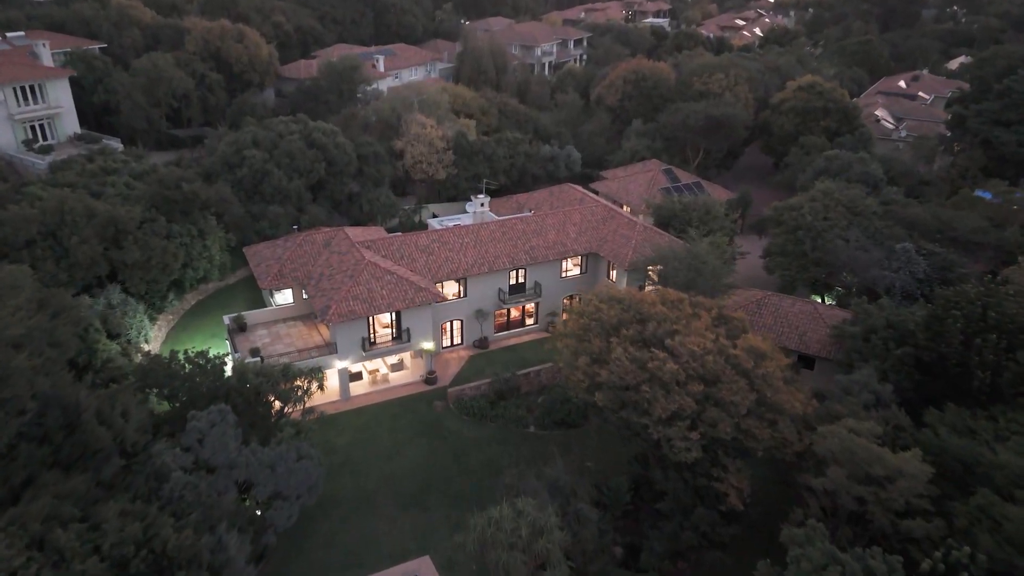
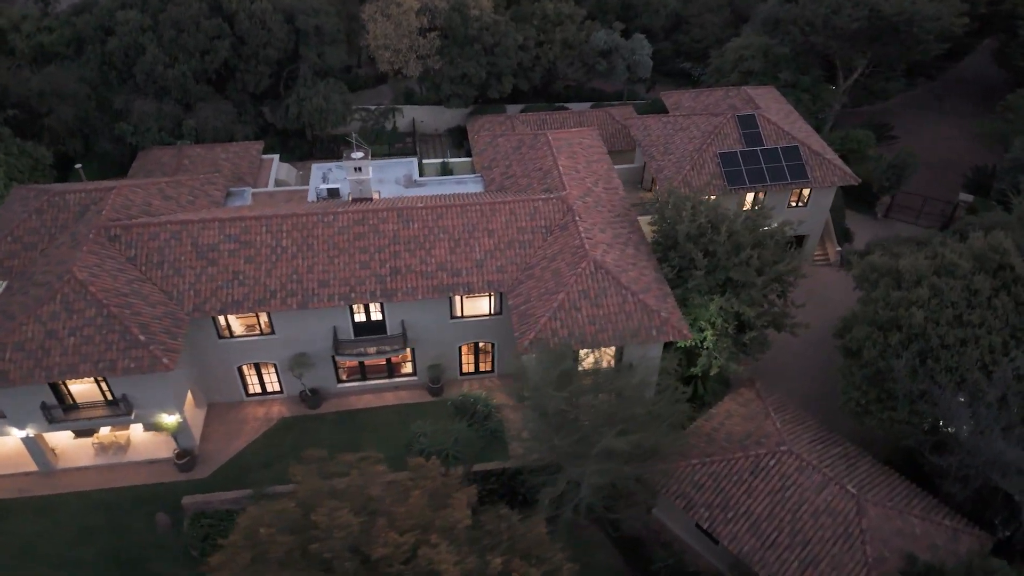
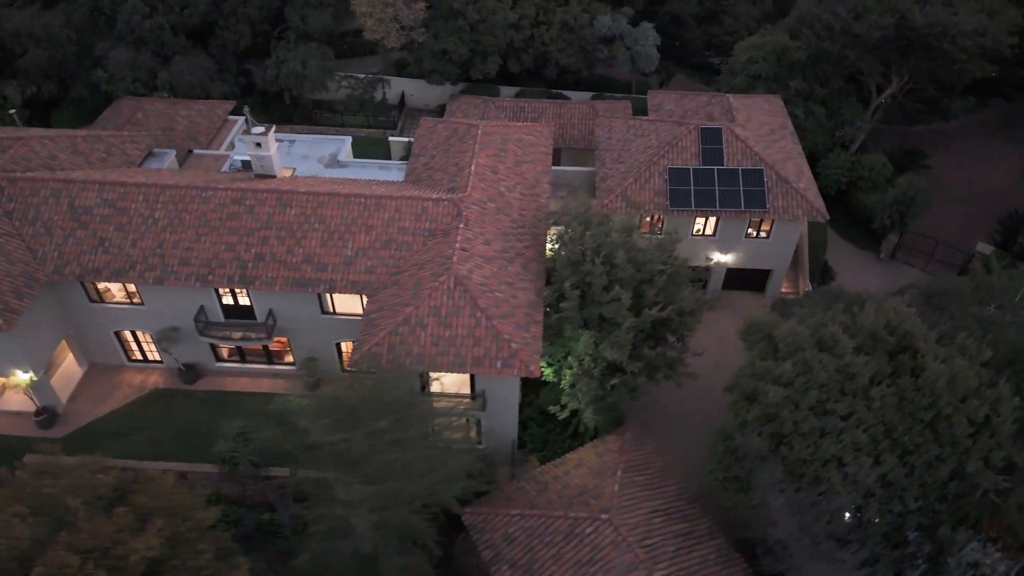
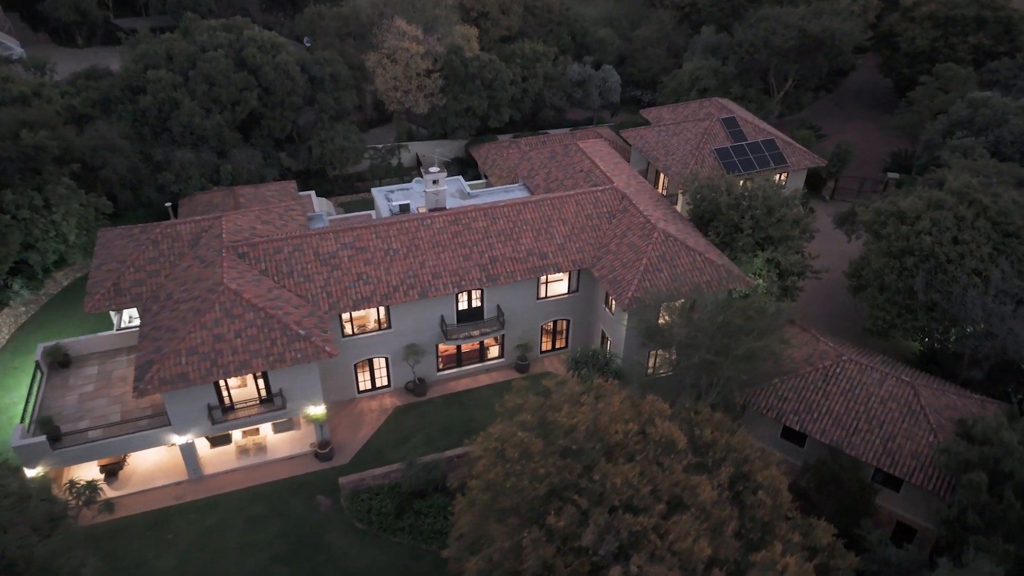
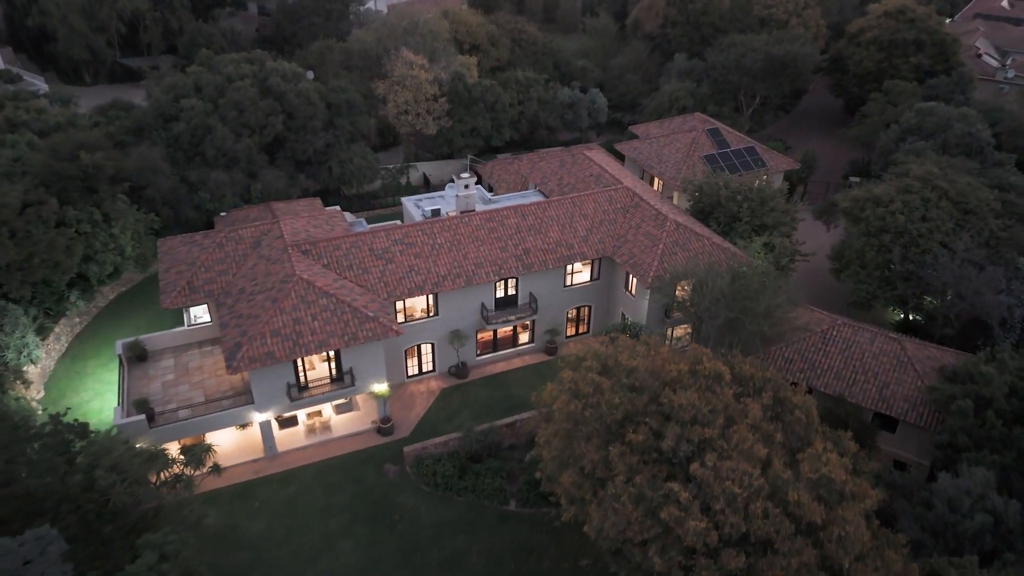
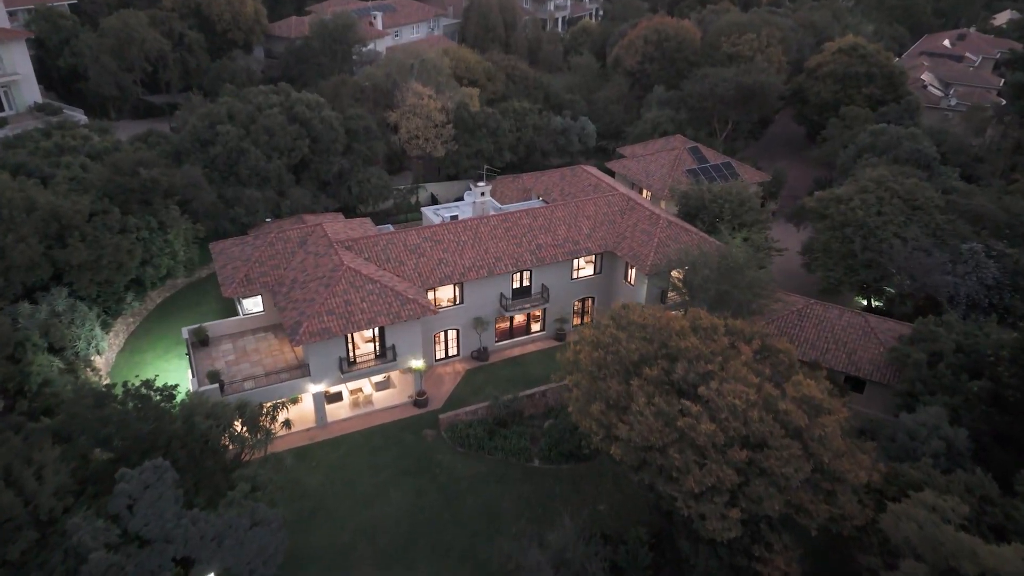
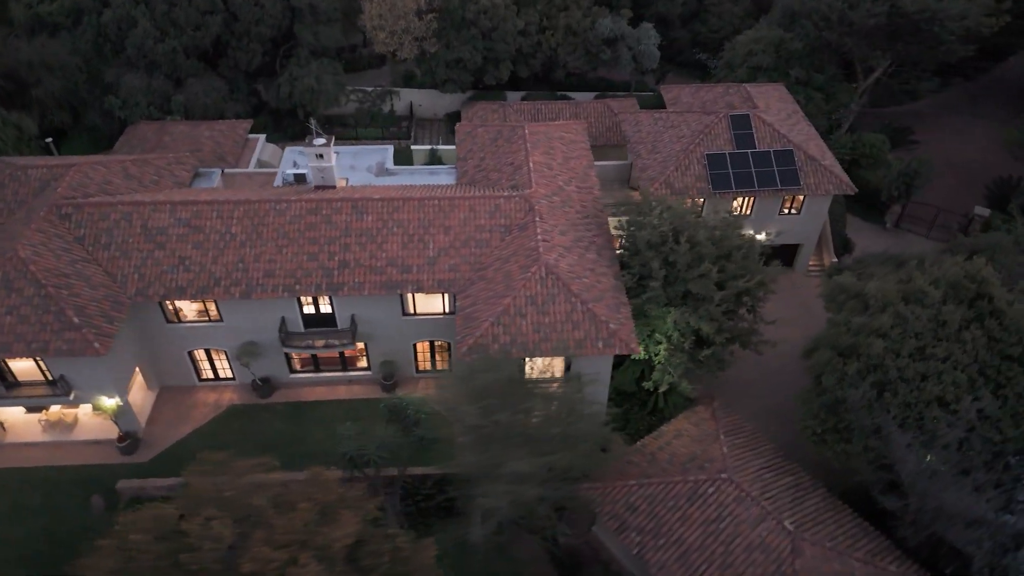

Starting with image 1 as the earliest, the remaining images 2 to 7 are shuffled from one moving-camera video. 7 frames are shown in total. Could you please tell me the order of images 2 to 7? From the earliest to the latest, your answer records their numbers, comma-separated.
6, 5, 4, 2, 7, 3
